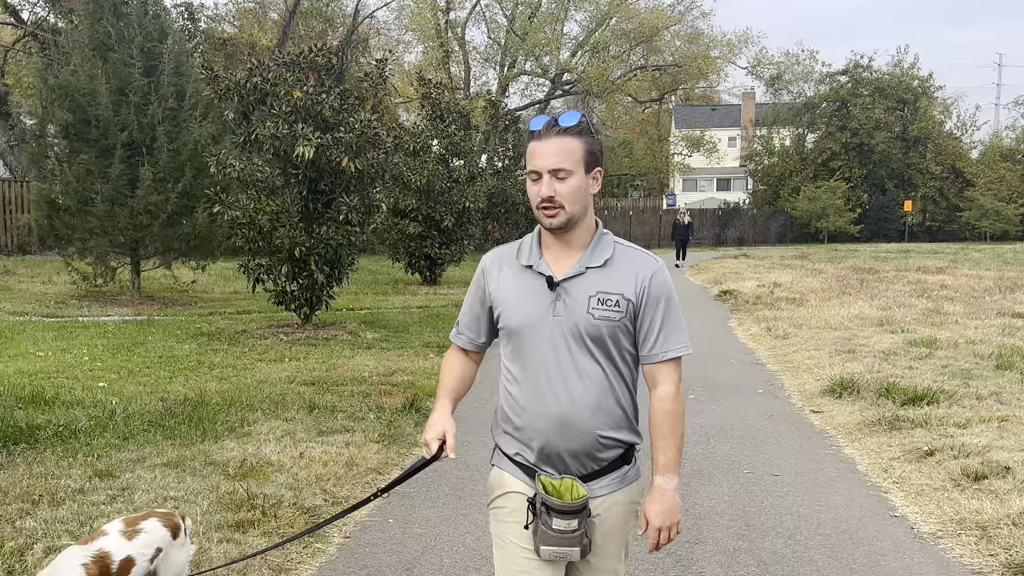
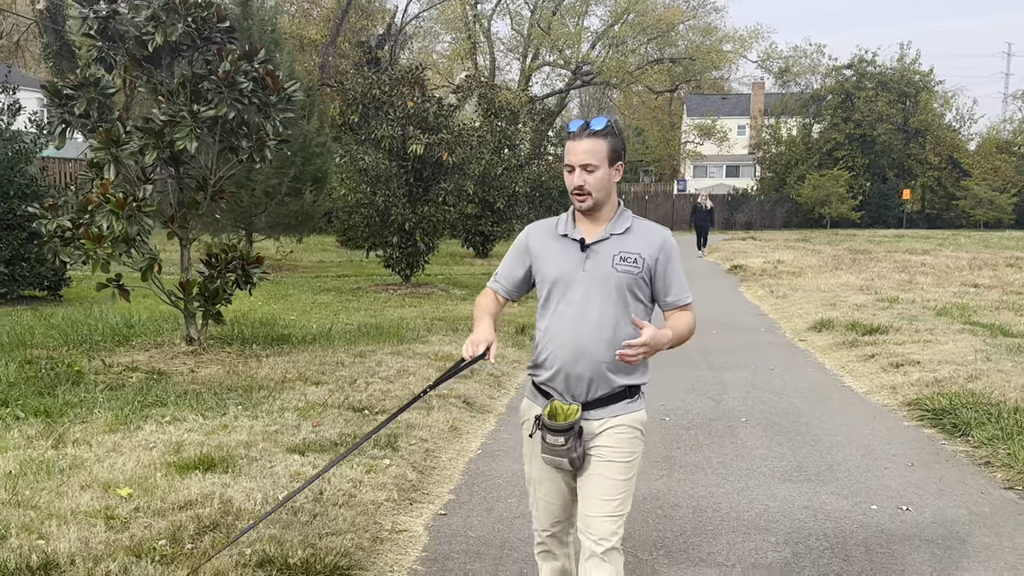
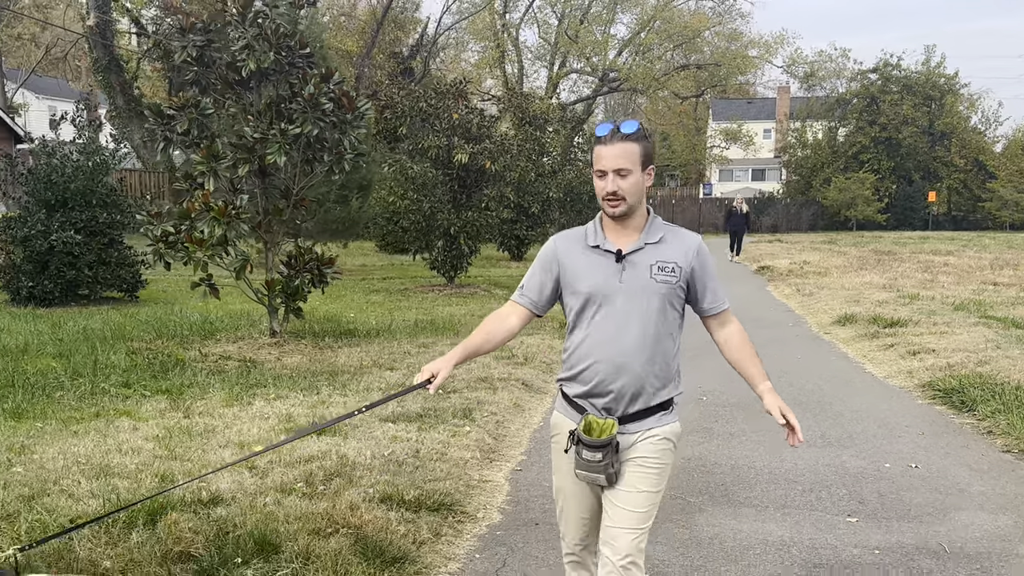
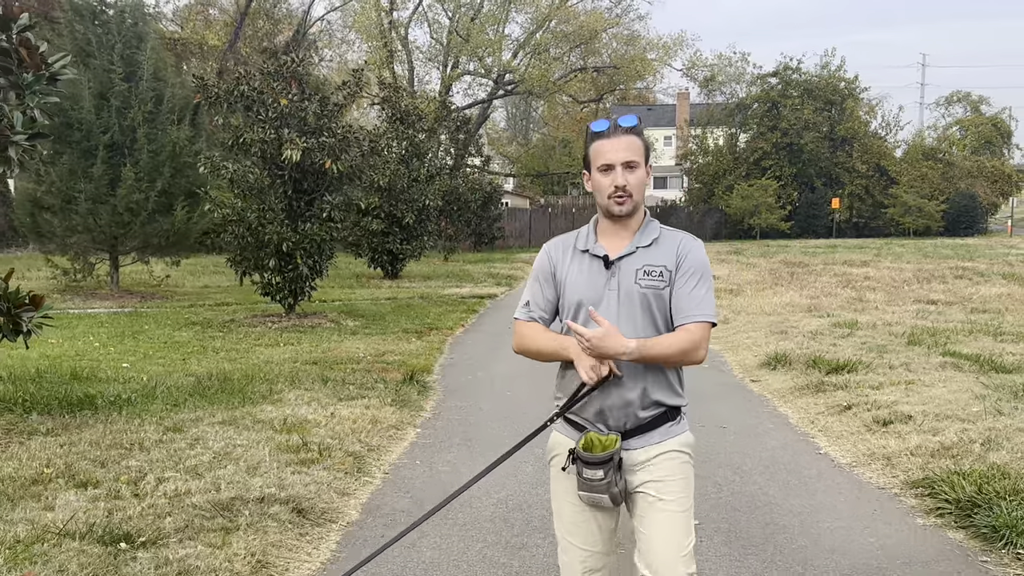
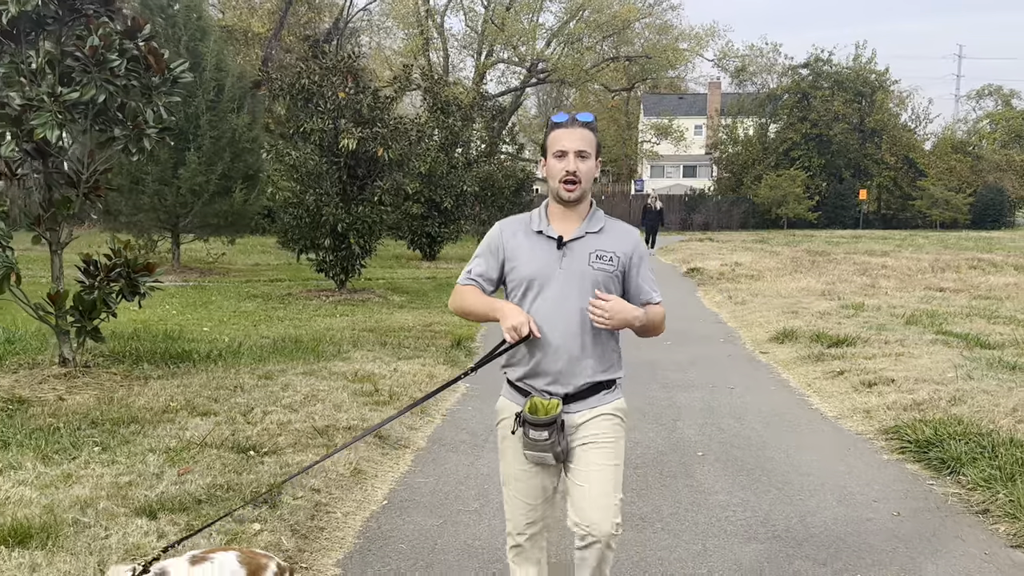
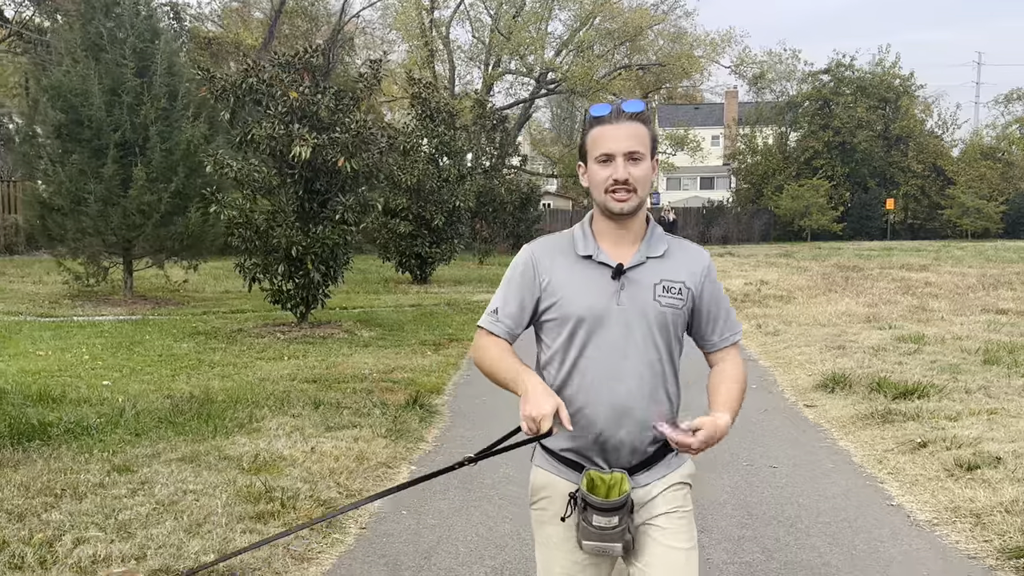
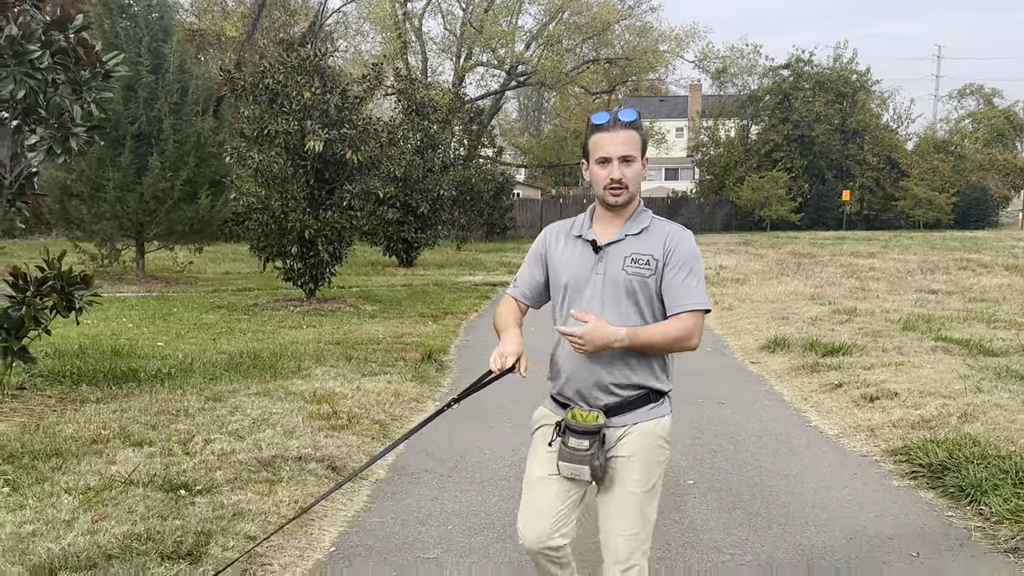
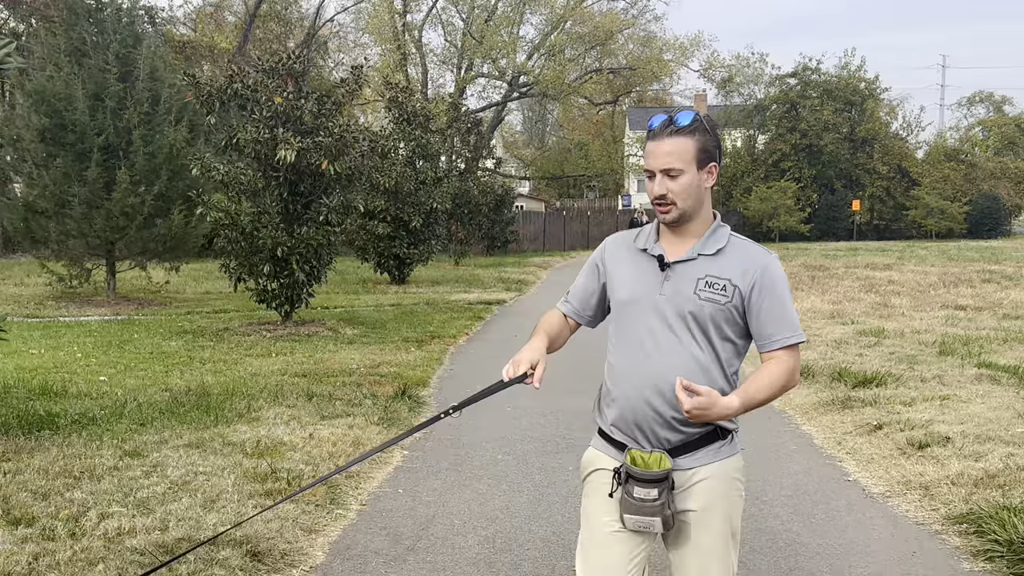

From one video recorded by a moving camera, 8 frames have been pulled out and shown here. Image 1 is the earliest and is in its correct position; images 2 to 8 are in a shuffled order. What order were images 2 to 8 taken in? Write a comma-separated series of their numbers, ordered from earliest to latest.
6, 8, 4, 7, 5, 2, 3
